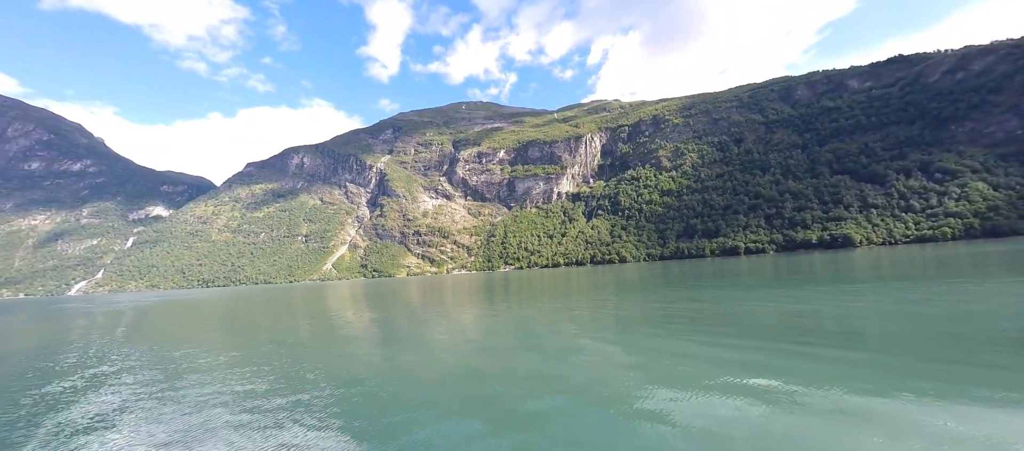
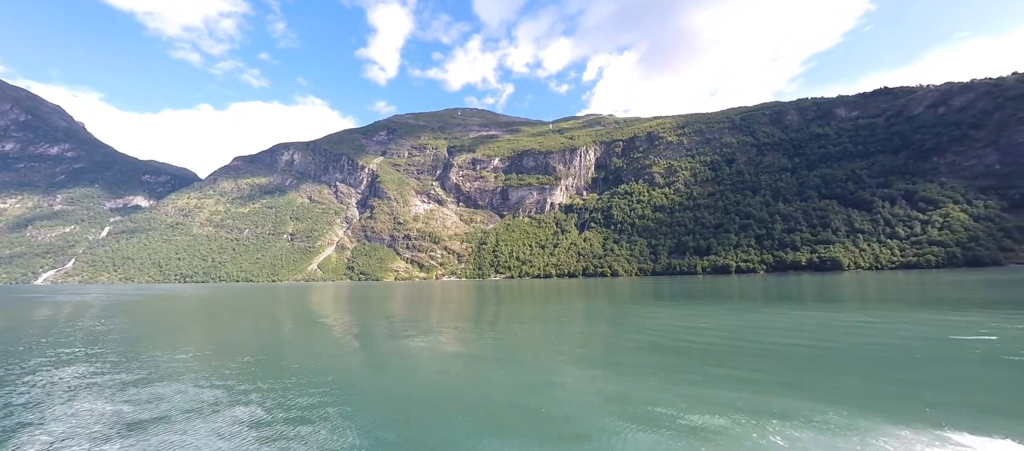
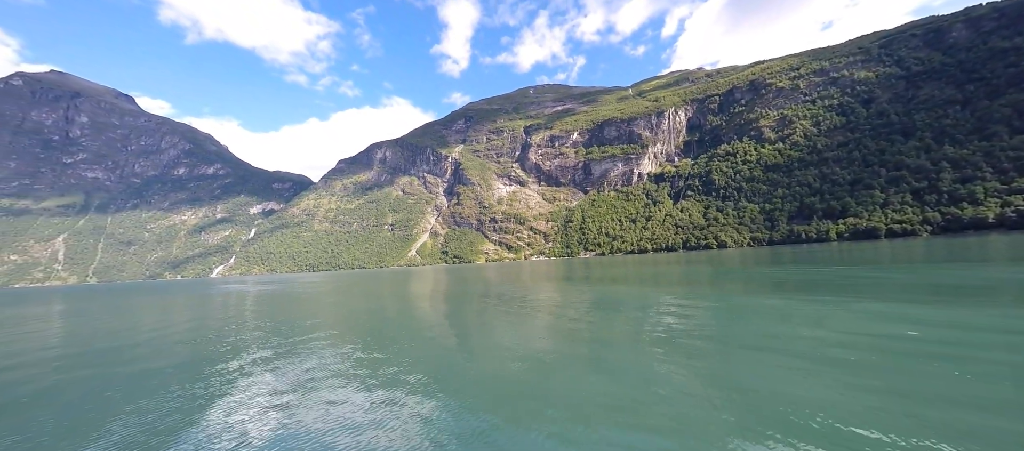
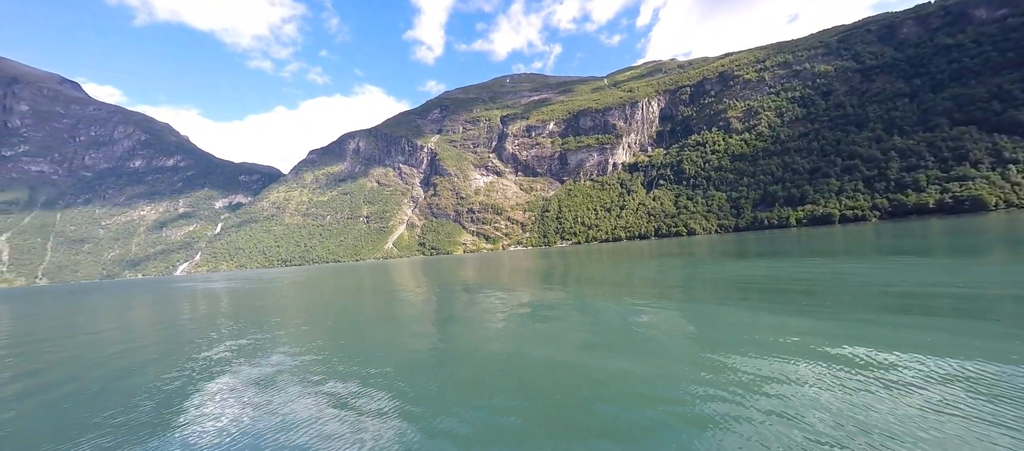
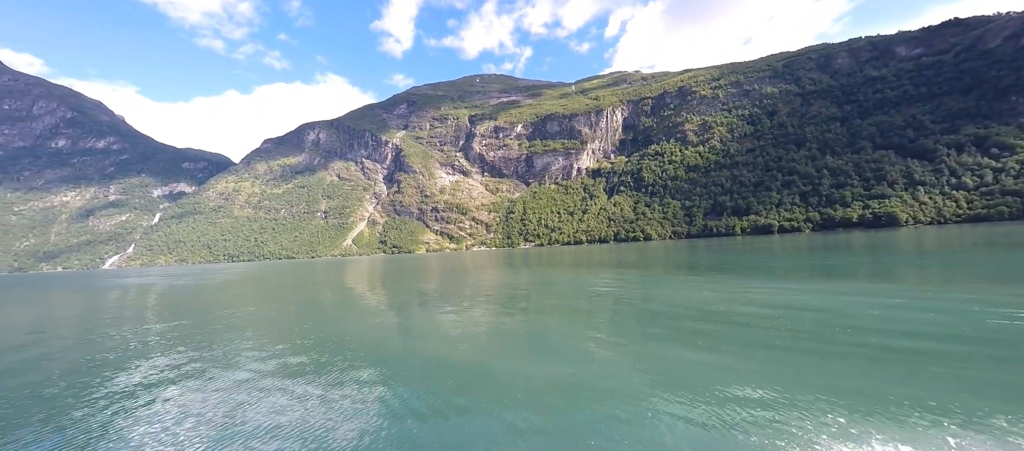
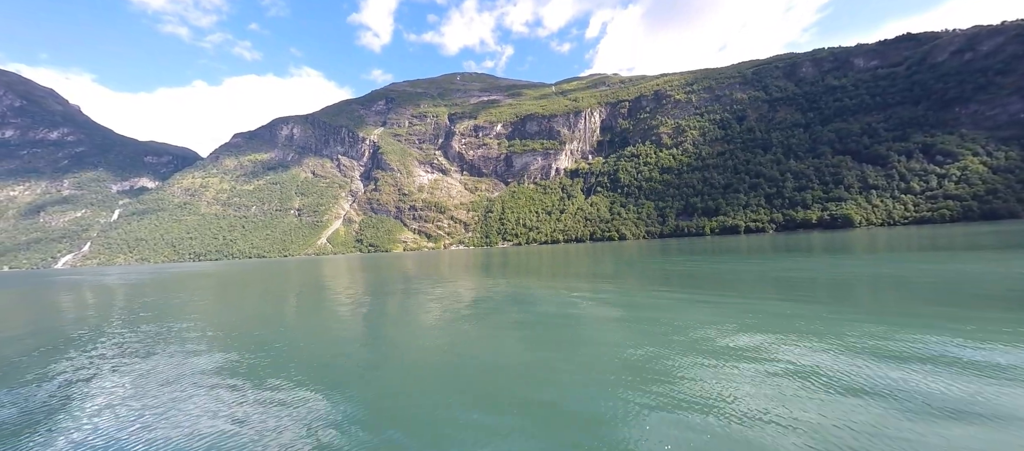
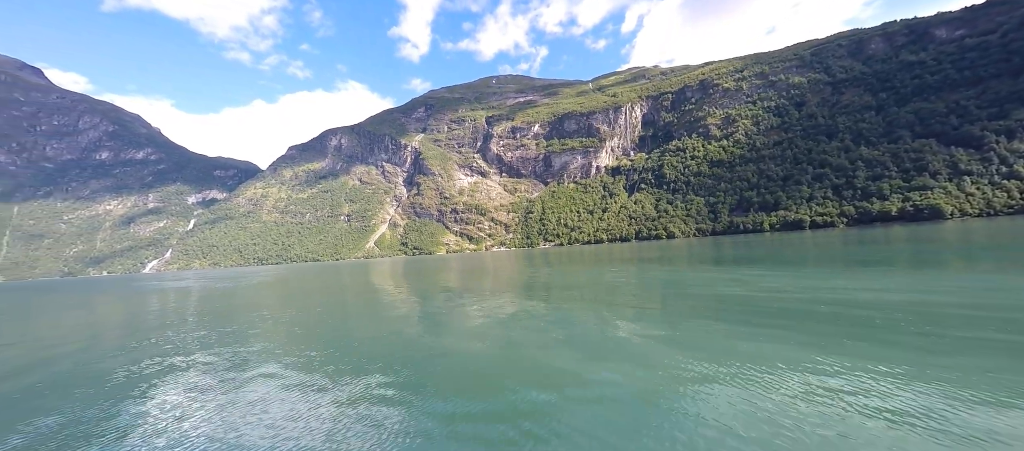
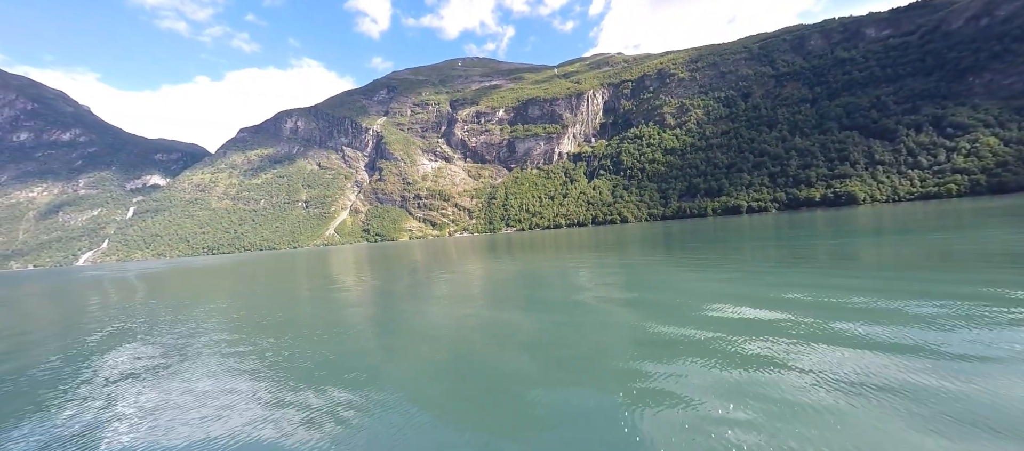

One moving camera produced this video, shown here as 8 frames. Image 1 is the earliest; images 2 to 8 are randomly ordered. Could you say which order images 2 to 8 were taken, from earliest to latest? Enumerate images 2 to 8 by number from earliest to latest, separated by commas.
8, 2, 6, 5, 7, 4, 3
